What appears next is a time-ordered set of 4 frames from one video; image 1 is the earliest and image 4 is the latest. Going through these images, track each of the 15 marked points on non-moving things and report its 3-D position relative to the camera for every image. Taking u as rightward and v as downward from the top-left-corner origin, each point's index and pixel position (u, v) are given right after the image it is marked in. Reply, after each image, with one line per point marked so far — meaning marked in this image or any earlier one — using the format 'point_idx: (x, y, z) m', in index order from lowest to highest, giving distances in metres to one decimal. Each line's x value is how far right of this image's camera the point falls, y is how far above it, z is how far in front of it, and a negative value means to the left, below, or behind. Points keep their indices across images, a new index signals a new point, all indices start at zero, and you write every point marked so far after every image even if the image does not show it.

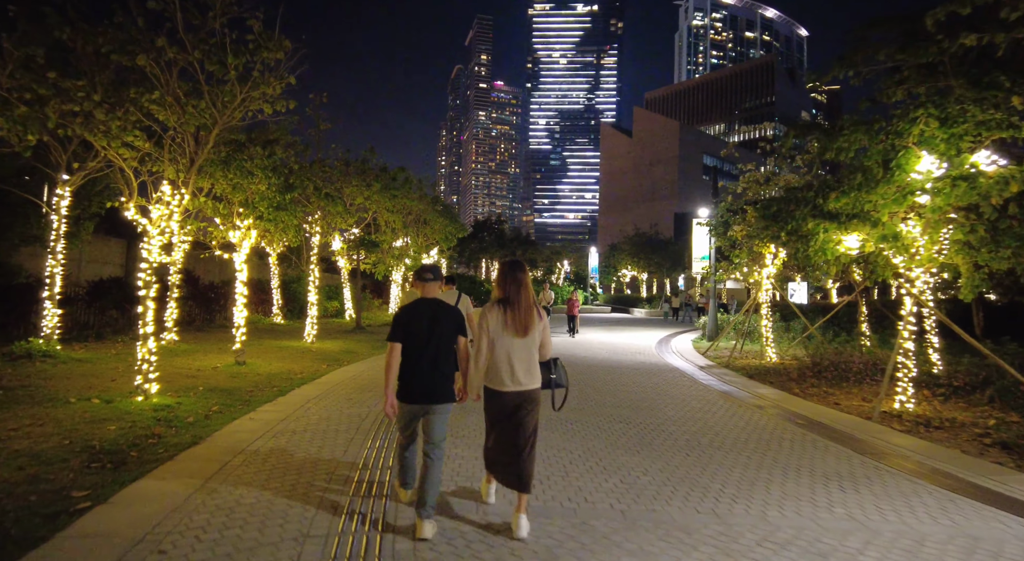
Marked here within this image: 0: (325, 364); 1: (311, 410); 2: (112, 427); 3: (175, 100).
0: (-4.2, -1.9, +13.1) m
1: (-2.9, -1.8, +8.4) m
2: (-4.4, -1.6, +6.5) m
3: (-4.4, +2.4, +7.6) m
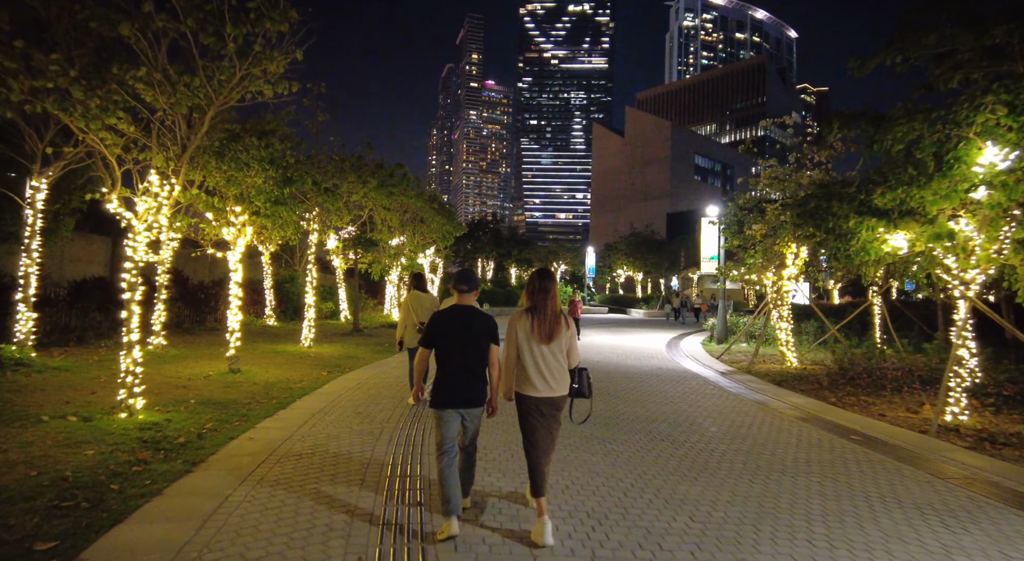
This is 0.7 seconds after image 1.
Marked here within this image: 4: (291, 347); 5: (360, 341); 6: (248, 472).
0: (-3.9, -1.9, +12.2) m
1: (-2.5, -1.9, +7.5) m
2: (-4.0, -1.6, +5.6) m
3: (-4.0, +2.3, +6.7) m
4: (-5.9, -1.8, +15.5) m
5: (-4.8, -1.9, +18.2) m
6: (-2.5, -1.8, +5.5) m
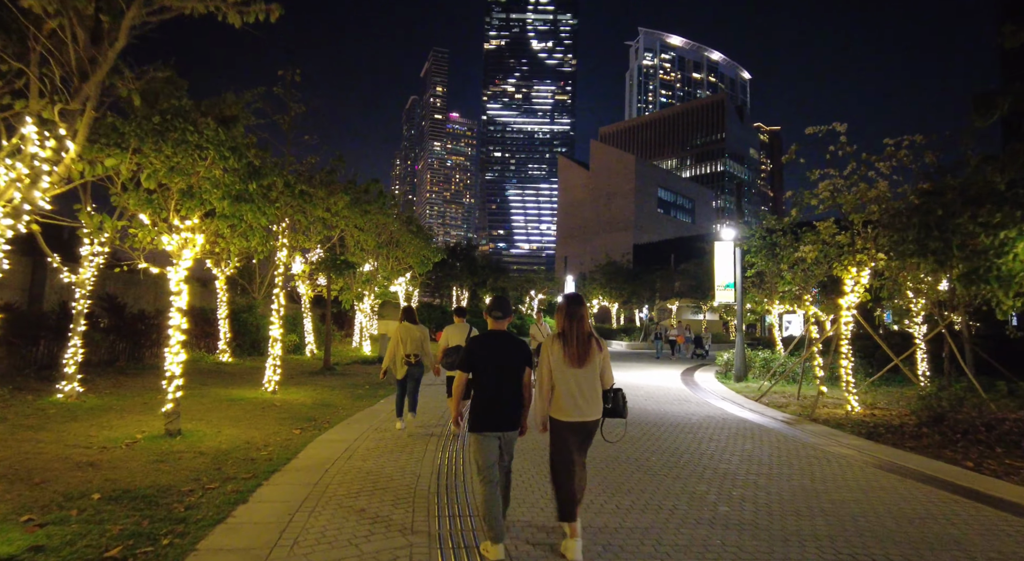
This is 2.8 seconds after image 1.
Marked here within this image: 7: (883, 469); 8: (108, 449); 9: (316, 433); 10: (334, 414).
0: (-3.4, -2.4, +9.2) m
1: (-1.7, -2.1, +4.7) m
2: (-3.1, -1.7, +2.6) m
3: (-3.1, +2.2, +4.0) m
4: (-5.6, -2.4, +12.4) m
5: (-4.6, -2.6, +15.1) m
6: (-1.5, -1.9, +2.6) m
7: (+5.1, -2.6, +8.0) m
8: (-4.8, -2.0, +6.8) m
9: (-3.1, -2.4, +9.2) m
10: (-3.3, -2.5, +11.0) m
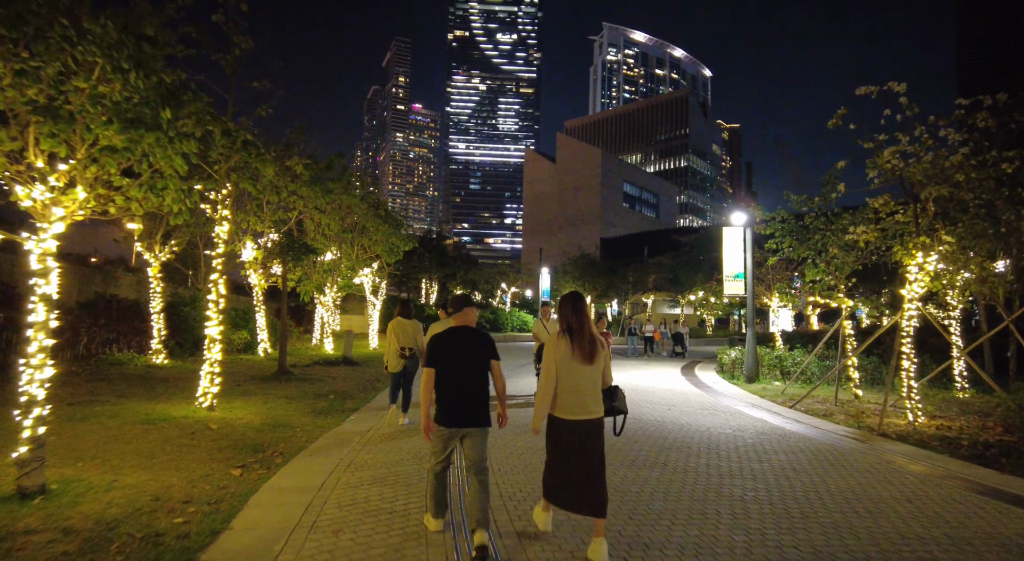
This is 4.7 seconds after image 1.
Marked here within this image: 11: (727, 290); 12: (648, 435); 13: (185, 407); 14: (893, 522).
0: (-3.1, -2.1, +6.5) m
1: (-1.1, -1.9, +2.1) m
2: (-2.3, -1.5, 0.0) m
3: (-2.5, +2.4, +1.3) m
4: (-5.5, -2.1, +9.6) m
5: (-4.7, -2.3, +12.3) m
6: (-0.8, -1.7, 0.0) m
7: (+5.5, -2.4, +5.8) m
8: (-4.3, -1.8, +4.1) m
9: (-2.8, -2.2, +6.6) m
10: (-3.1, -2.2, +8.3) m
11: (+6.9, -0.3, +18.4) m
12: (+2.7, -2.5, +9.5) m
13: (-5.4, -2.1, +9.6) m
14: (+3.6, -2.3, +5.7) m
